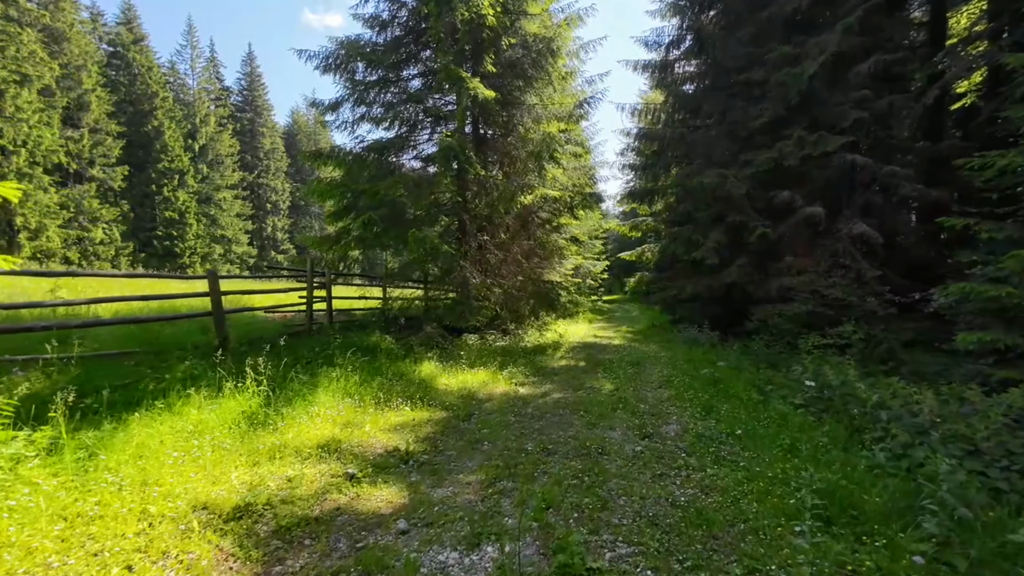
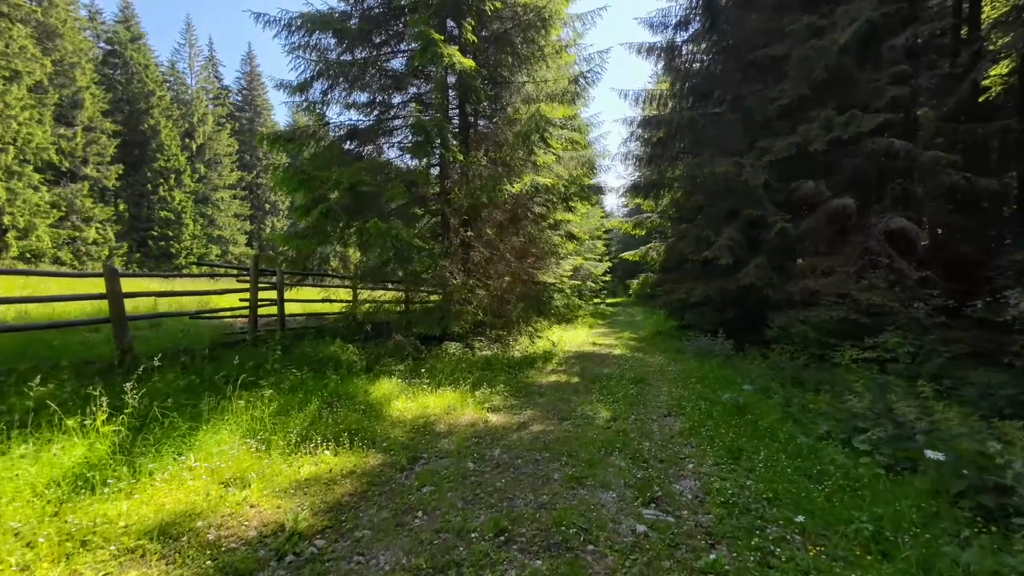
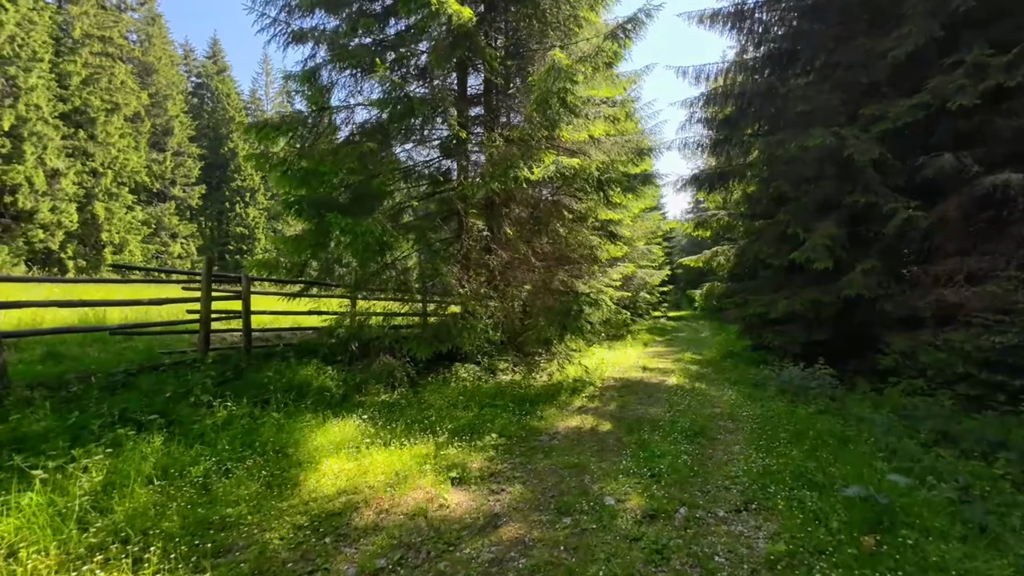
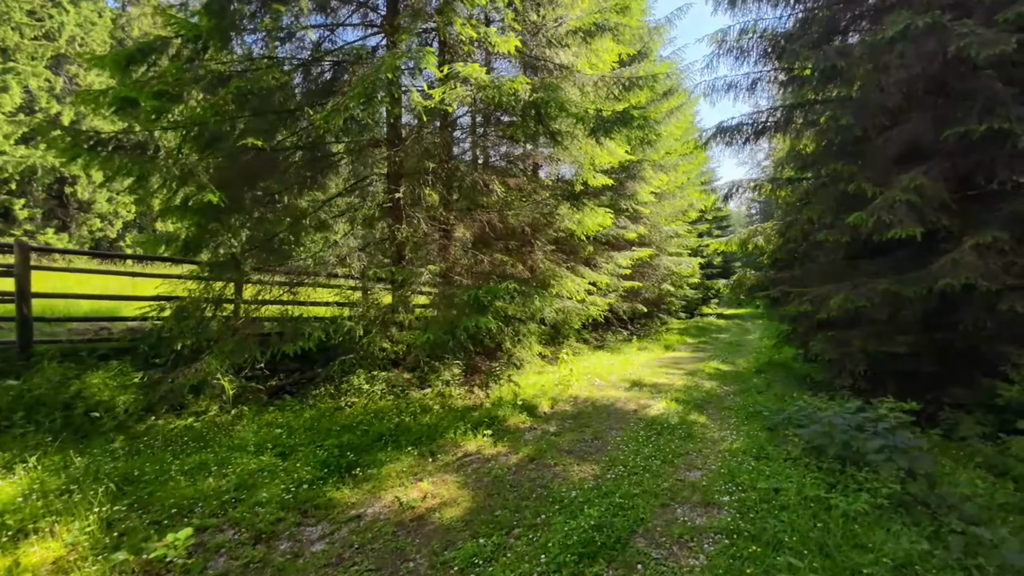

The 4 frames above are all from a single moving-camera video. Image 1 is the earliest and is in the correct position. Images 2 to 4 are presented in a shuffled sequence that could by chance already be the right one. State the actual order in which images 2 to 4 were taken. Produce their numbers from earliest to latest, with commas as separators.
2, 3, 4
